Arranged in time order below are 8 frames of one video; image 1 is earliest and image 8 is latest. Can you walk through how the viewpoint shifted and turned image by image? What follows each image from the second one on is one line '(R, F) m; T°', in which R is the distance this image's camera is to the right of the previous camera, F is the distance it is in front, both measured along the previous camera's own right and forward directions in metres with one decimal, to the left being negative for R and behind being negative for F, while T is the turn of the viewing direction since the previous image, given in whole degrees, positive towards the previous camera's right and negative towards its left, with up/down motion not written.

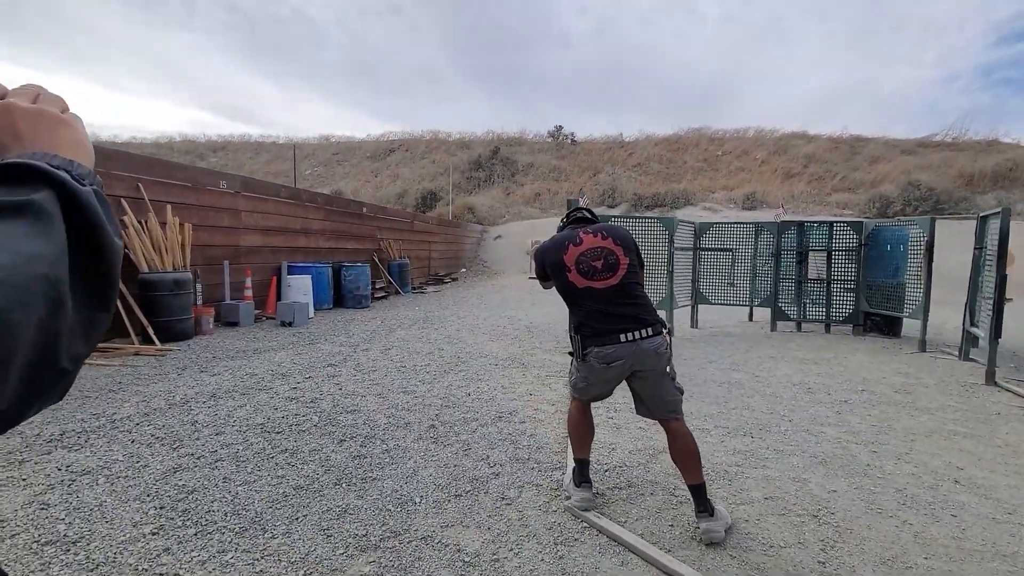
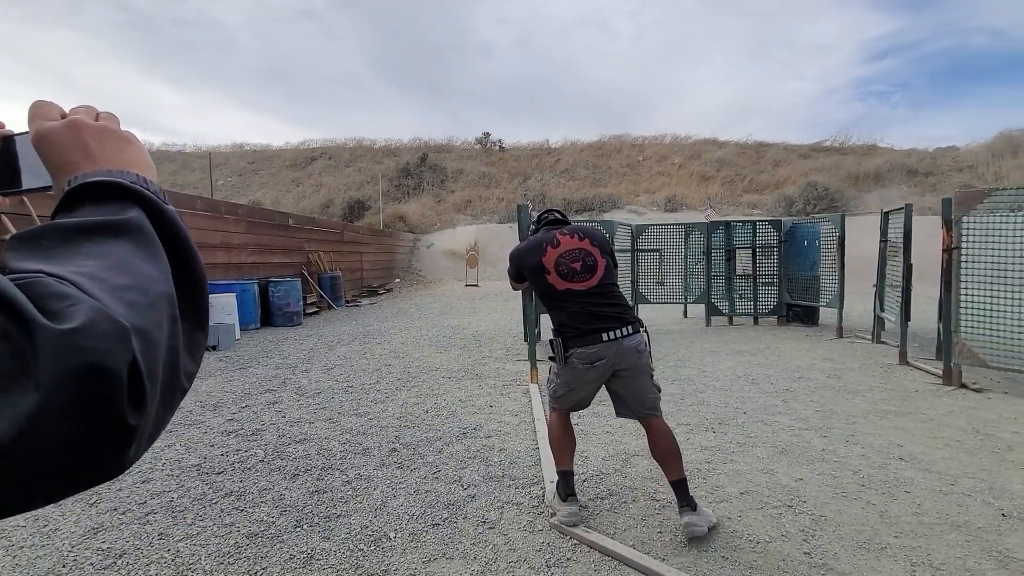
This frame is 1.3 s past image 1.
(-0.2, +0.2) m; +8°
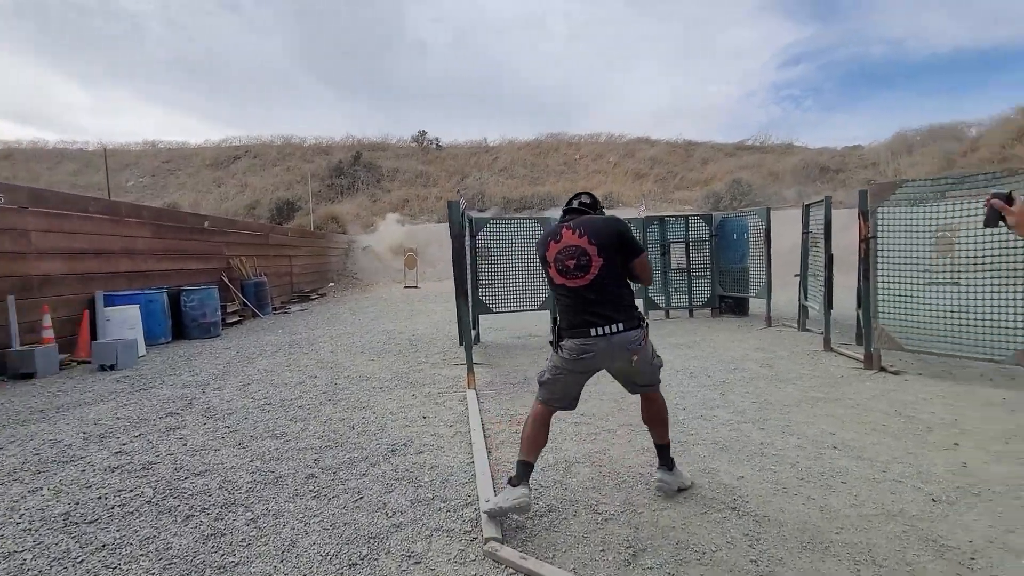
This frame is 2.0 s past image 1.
(+0.1, +0.3) m; +7°
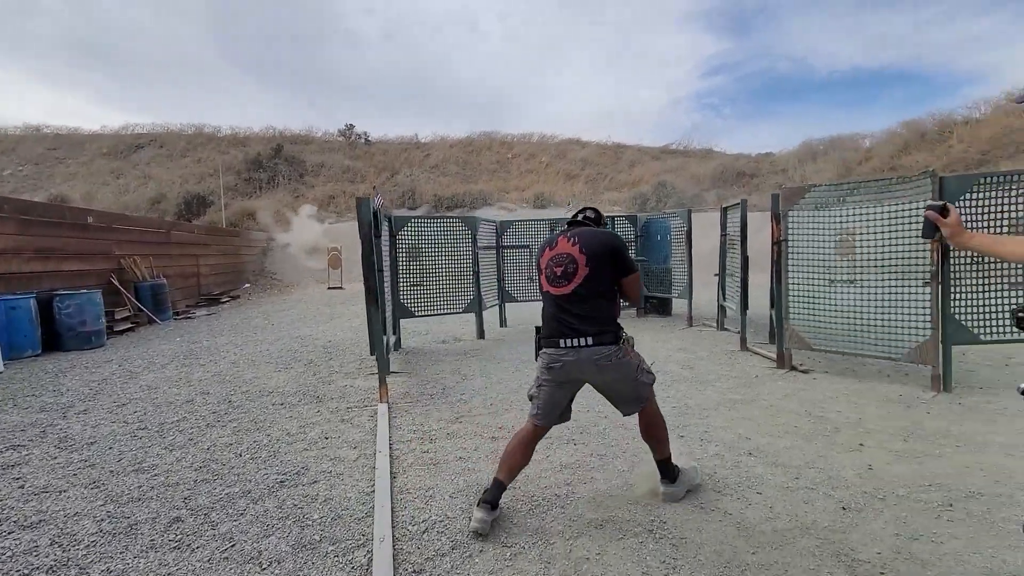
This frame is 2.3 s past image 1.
(+0.2, +0.3) m; +7°
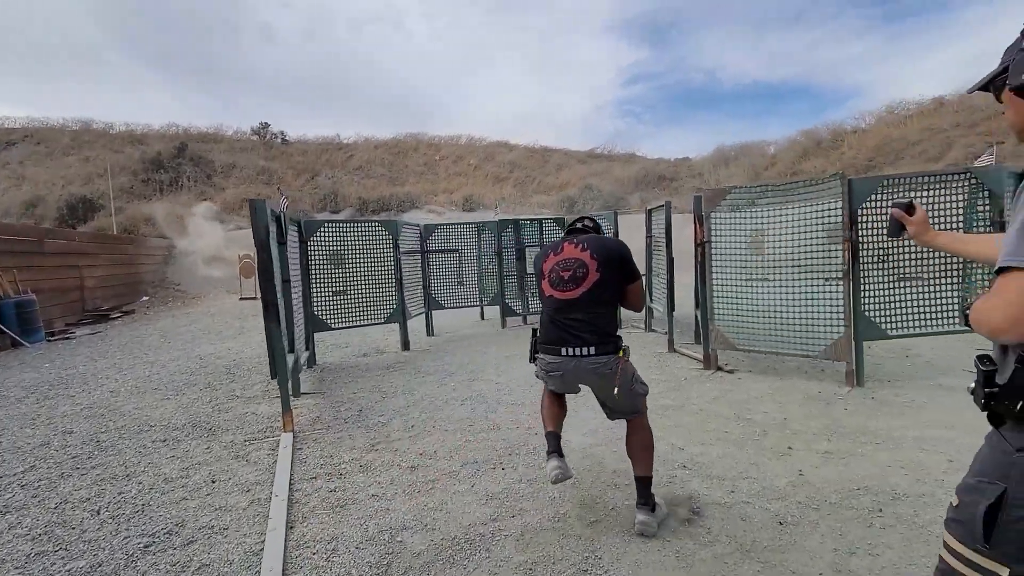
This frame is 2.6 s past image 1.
(+0.1, +0.3) m; +8°
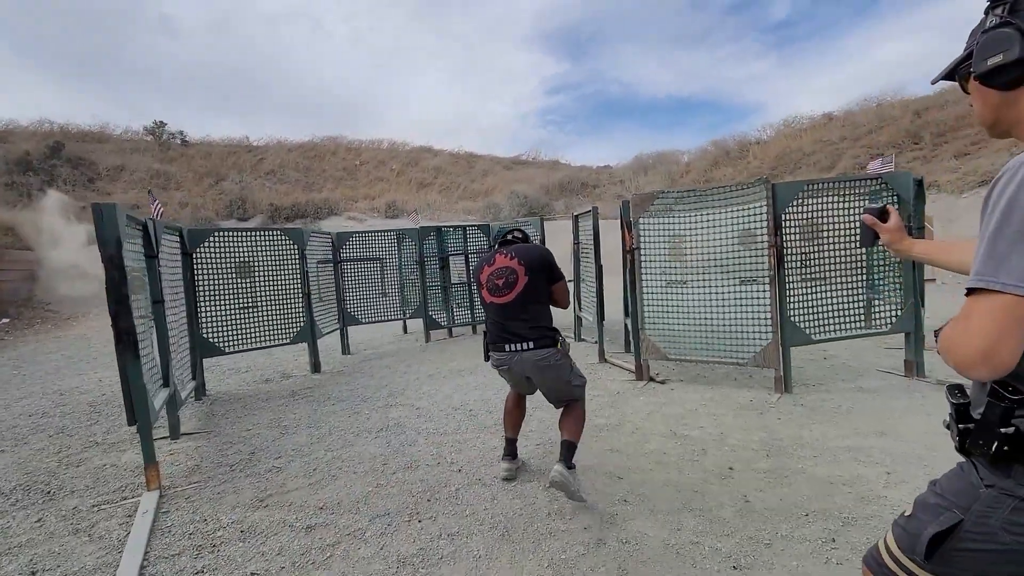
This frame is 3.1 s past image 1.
(+0.1, +0.4) m; +8°
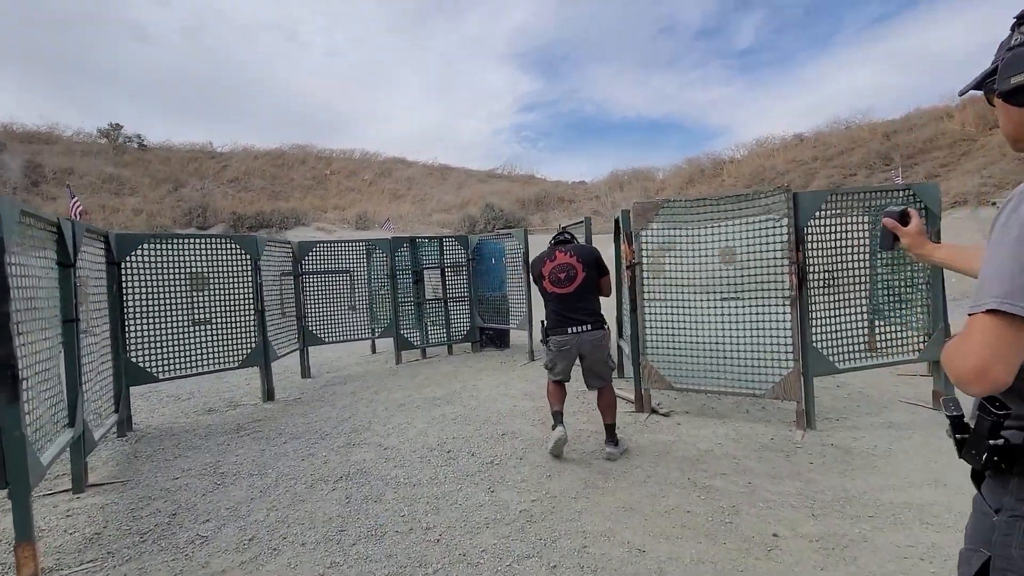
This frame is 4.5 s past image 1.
(-0.1, +0.6) m; +3°
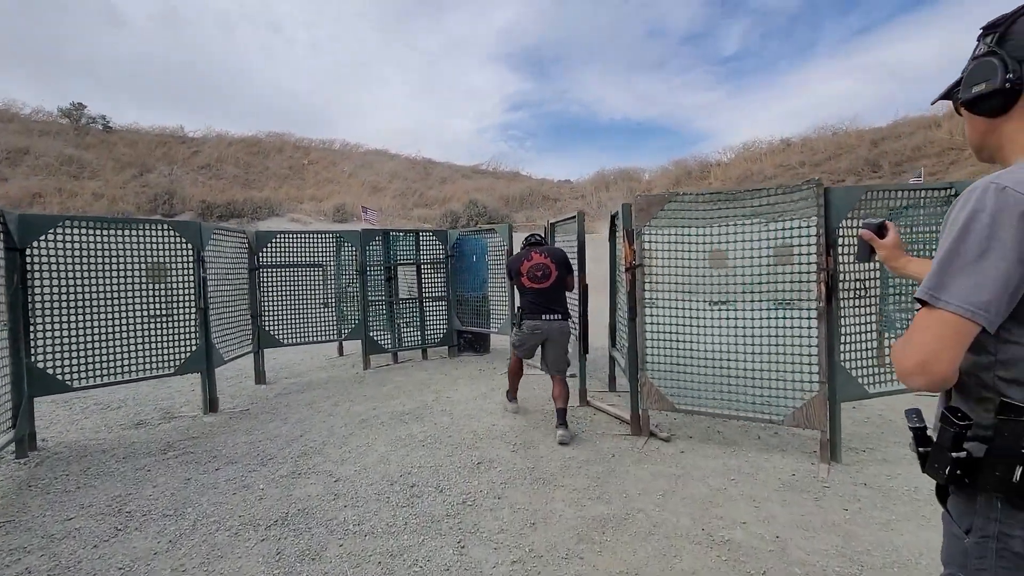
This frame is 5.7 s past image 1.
(0.0, +0.6) m; +2°
